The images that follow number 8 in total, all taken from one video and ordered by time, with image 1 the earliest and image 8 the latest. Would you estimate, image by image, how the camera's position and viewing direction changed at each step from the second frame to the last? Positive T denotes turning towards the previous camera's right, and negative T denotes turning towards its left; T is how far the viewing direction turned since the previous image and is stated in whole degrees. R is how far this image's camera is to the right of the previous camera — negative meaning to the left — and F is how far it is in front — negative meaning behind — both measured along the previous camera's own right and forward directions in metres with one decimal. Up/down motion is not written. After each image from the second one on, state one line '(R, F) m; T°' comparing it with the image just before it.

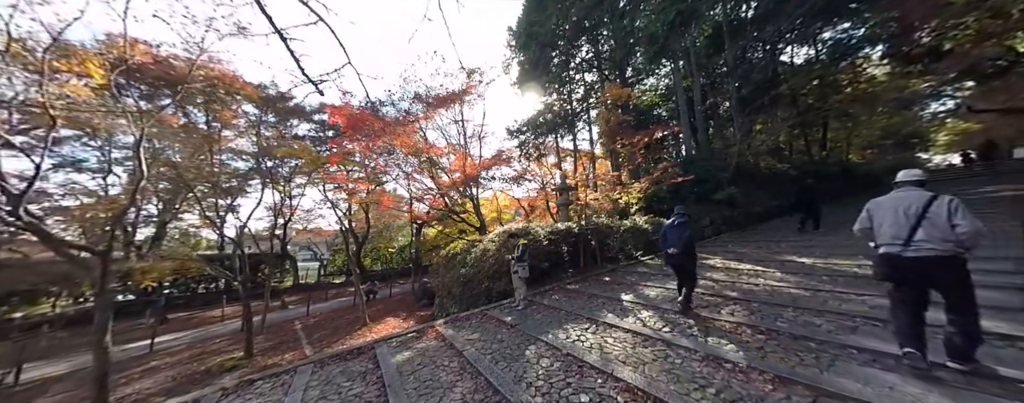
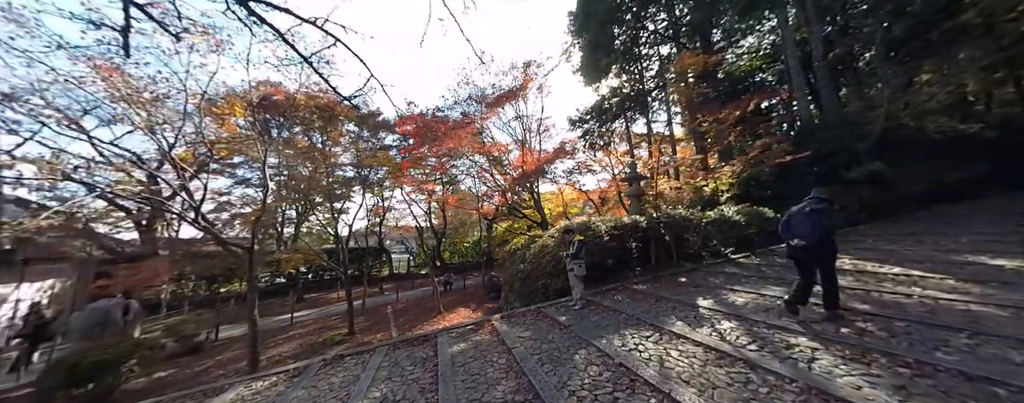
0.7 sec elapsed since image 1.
(+0.3, +0.1) m; -15°
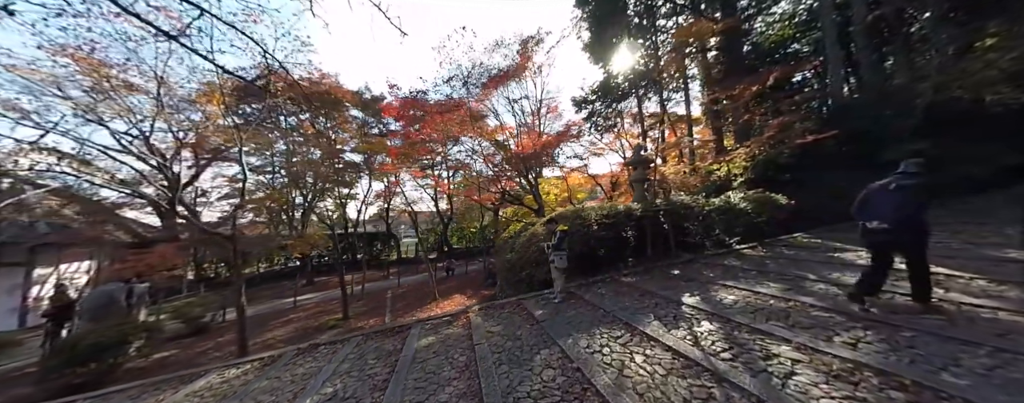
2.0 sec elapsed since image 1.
(+0.5, +0.2) m; -3°
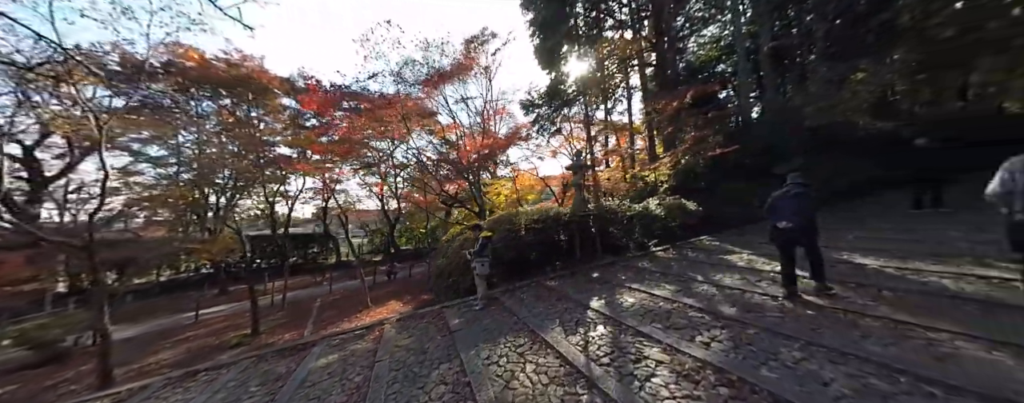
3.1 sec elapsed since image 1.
(+0.5, 0.0) m; +8°
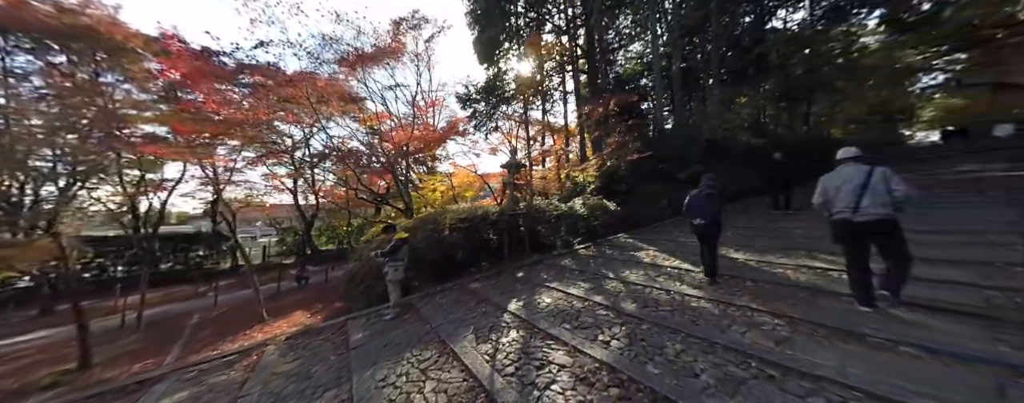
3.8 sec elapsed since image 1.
(+0.3, +0.1) m; +12°
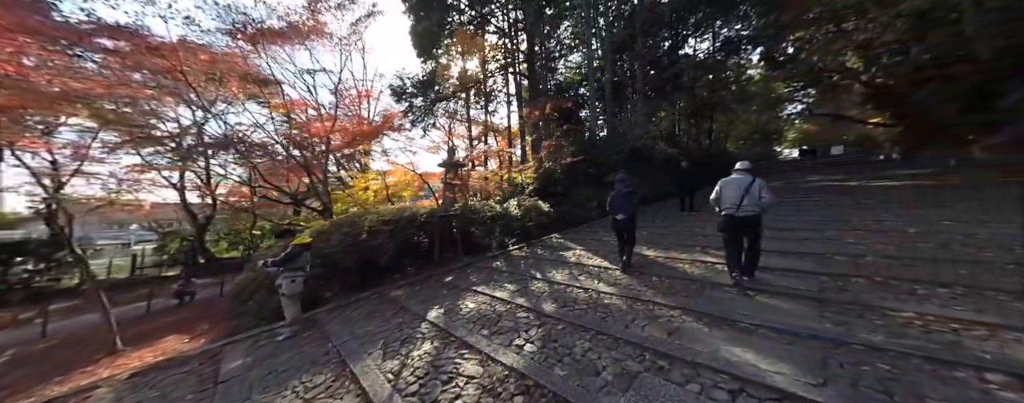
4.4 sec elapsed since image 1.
(+0.3, +0.1) m; +11°
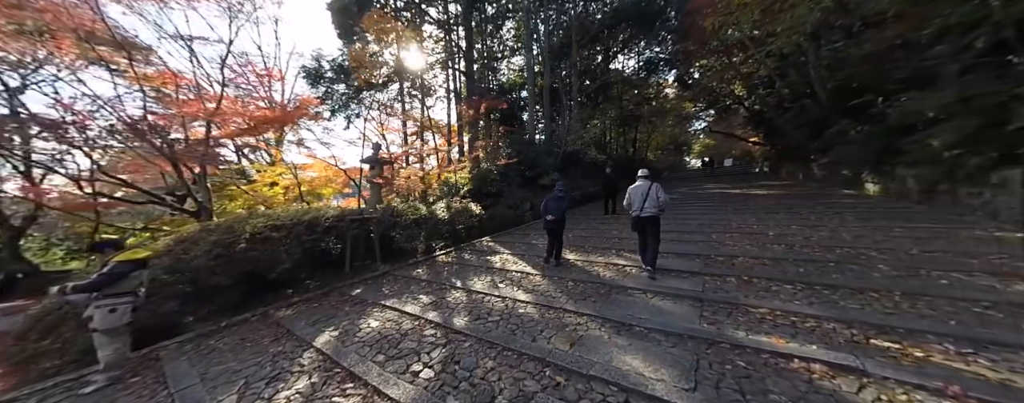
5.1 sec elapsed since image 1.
(+0.3, +0.2) m; +11°
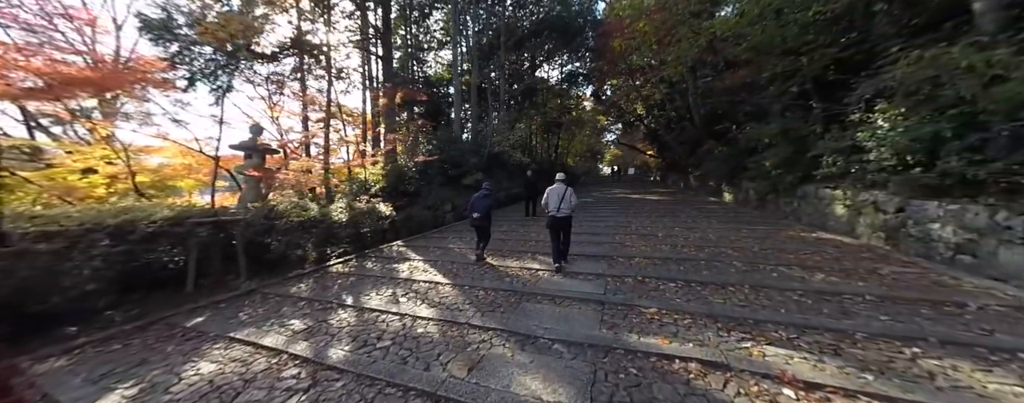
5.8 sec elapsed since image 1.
(+0.2, +0.2) m; +15°
